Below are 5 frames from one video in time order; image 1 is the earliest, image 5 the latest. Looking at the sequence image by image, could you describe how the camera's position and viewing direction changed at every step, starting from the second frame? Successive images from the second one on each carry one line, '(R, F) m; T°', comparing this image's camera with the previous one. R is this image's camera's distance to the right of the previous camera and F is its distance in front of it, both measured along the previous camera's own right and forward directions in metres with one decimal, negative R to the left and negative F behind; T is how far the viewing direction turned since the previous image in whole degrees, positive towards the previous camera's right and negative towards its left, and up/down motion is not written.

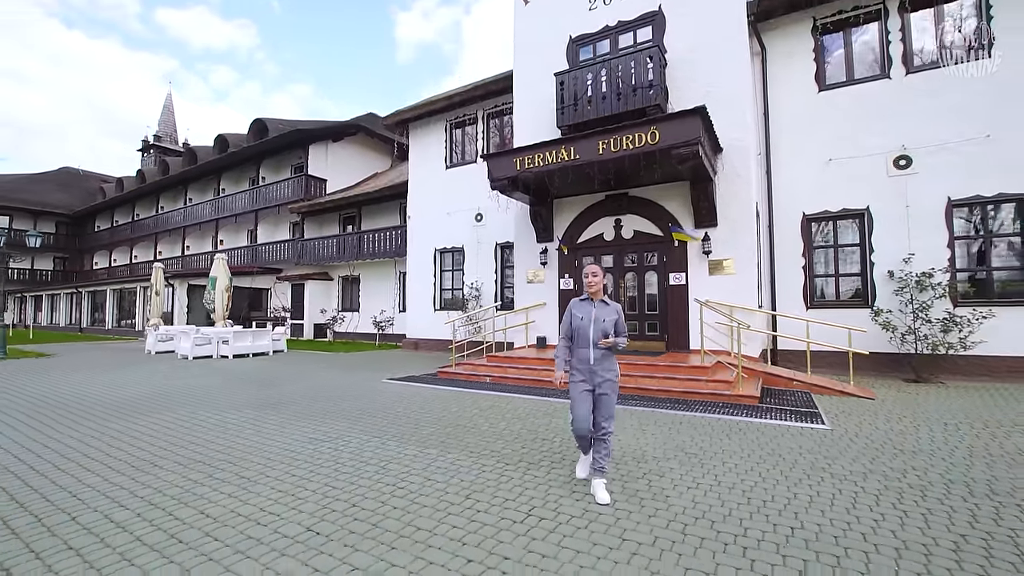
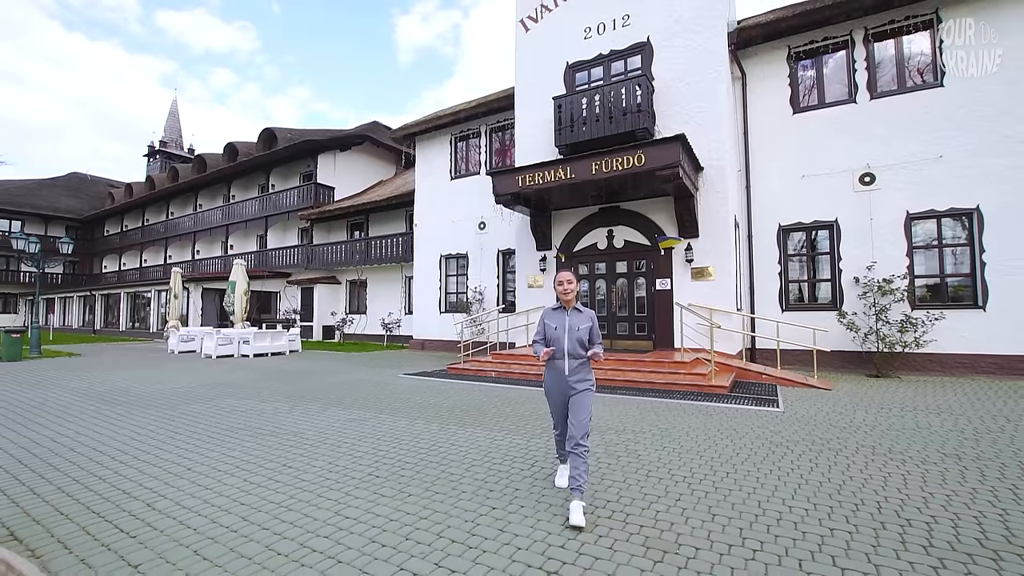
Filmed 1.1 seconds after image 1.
(-0.1, -1.1) m; 0°
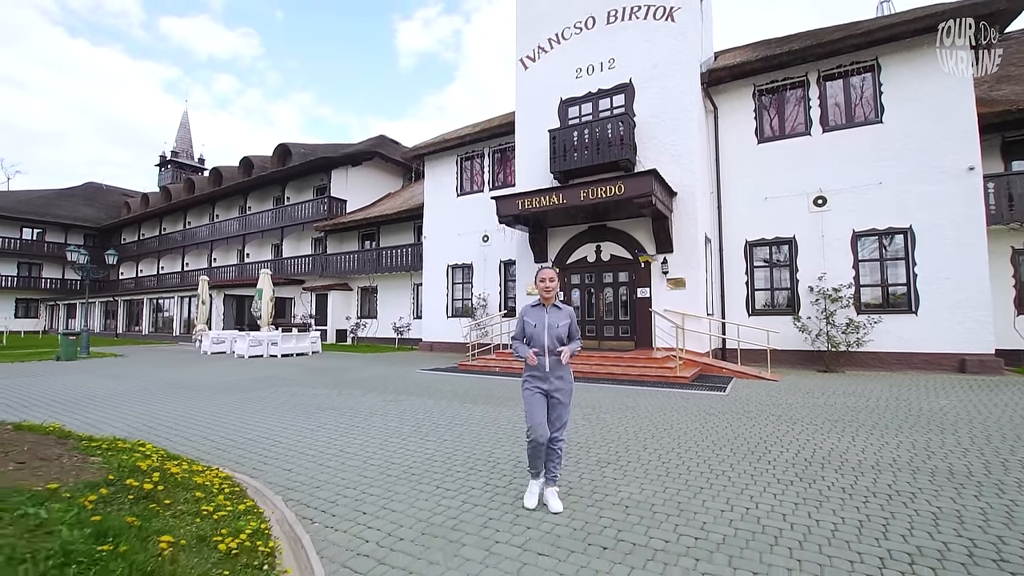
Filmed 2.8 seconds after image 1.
(0.0, -1.8) m; 0°
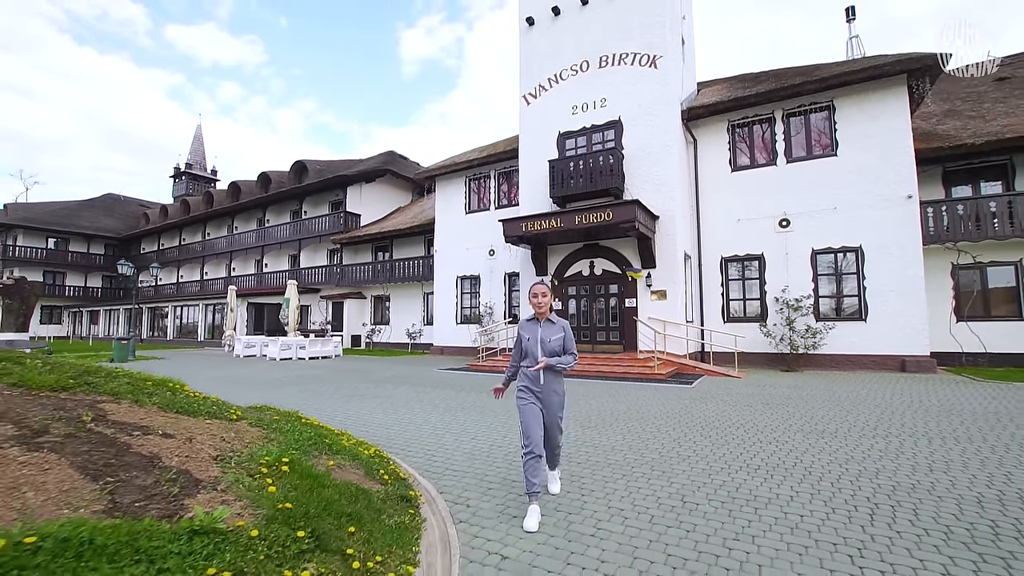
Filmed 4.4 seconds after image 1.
(-0.1, -2.0) m; 0°
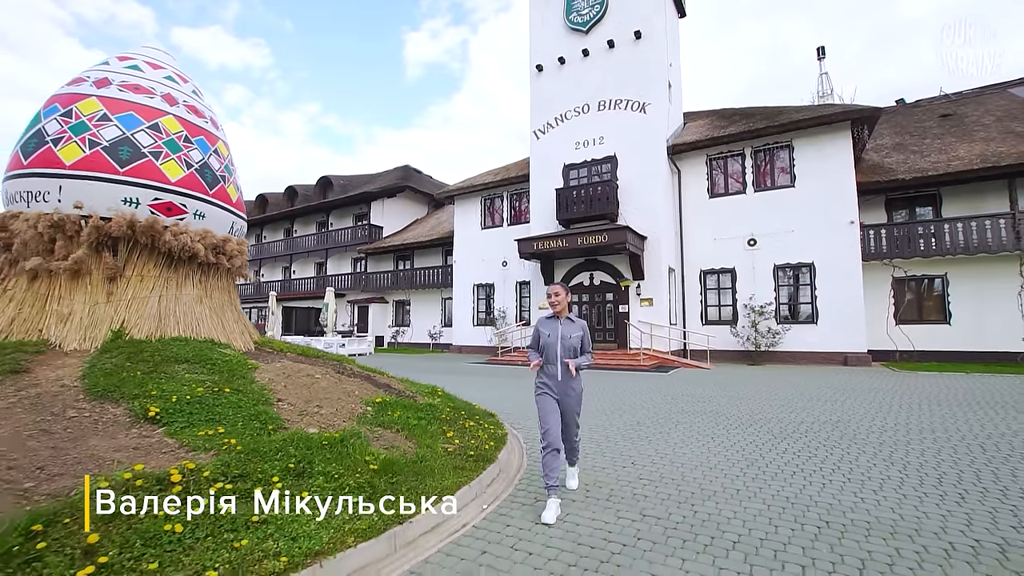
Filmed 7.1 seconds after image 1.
(-0.4, -3.1) m; 0°
